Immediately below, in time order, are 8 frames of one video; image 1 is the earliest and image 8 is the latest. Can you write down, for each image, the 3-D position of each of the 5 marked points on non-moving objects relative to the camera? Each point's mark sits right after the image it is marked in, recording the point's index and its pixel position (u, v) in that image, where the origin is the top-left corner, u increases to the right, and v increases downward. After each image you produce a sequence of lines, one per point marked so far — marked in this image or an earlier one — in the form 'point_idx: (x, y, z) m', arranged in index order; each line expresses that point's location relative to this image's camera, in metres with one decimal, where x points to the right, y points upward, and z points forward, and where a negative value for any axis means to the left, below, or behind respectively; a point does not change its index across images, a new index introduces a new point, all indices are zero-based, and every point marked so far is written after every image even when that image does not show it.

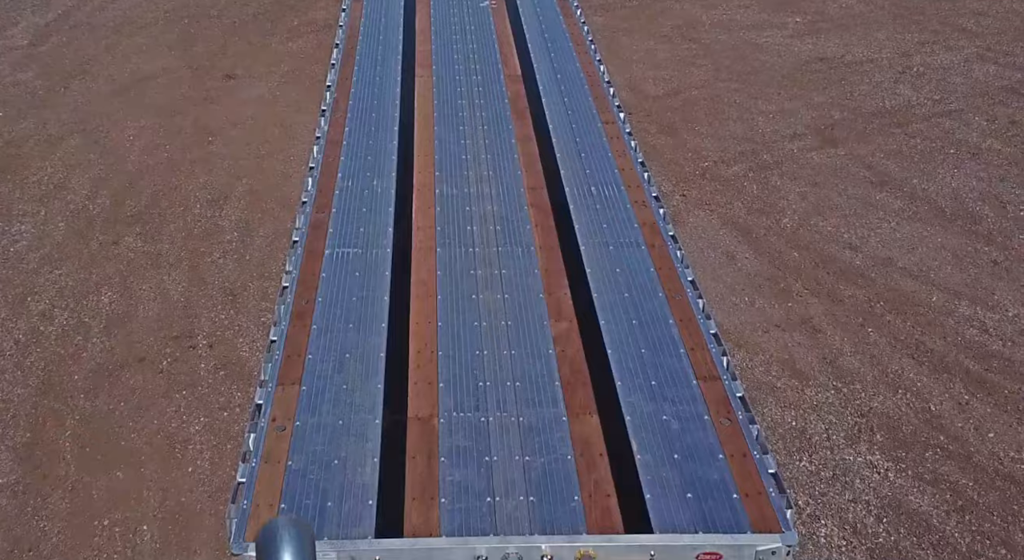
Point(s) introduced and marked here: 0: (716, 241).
0: (+2.4, +0.4, +9.2) m
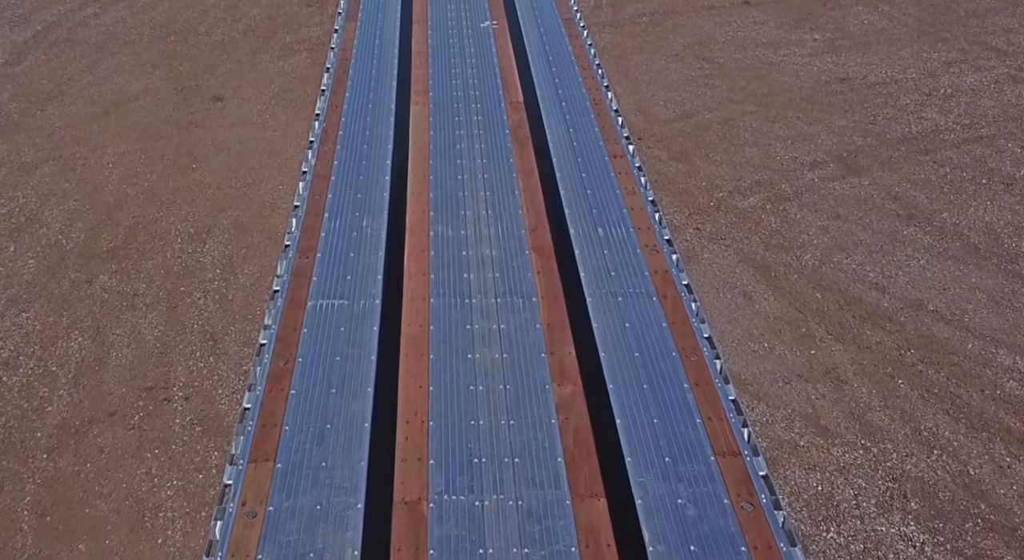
0: (+2.4, 0.0, +8.6) m
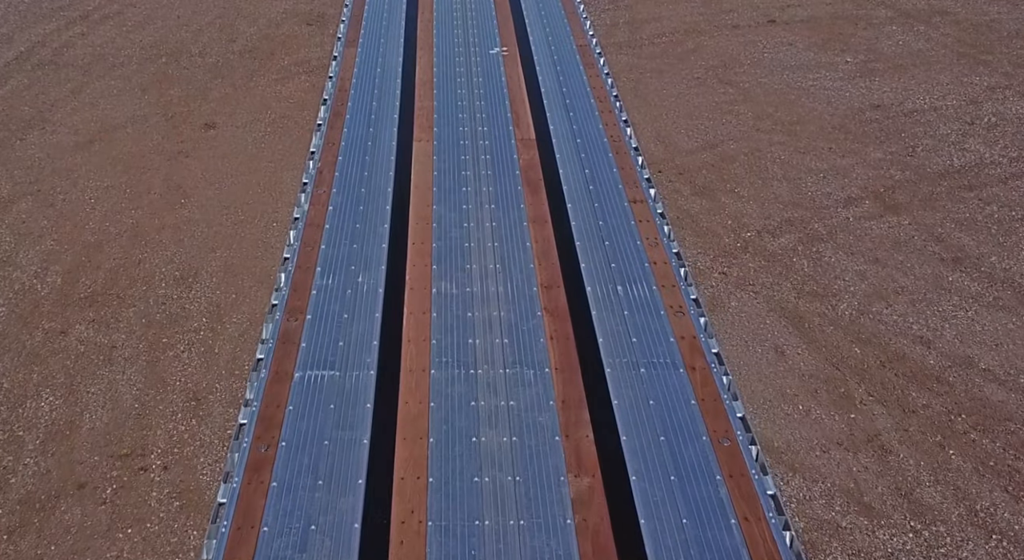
0: (+2.5, -0.5, +7.8) m
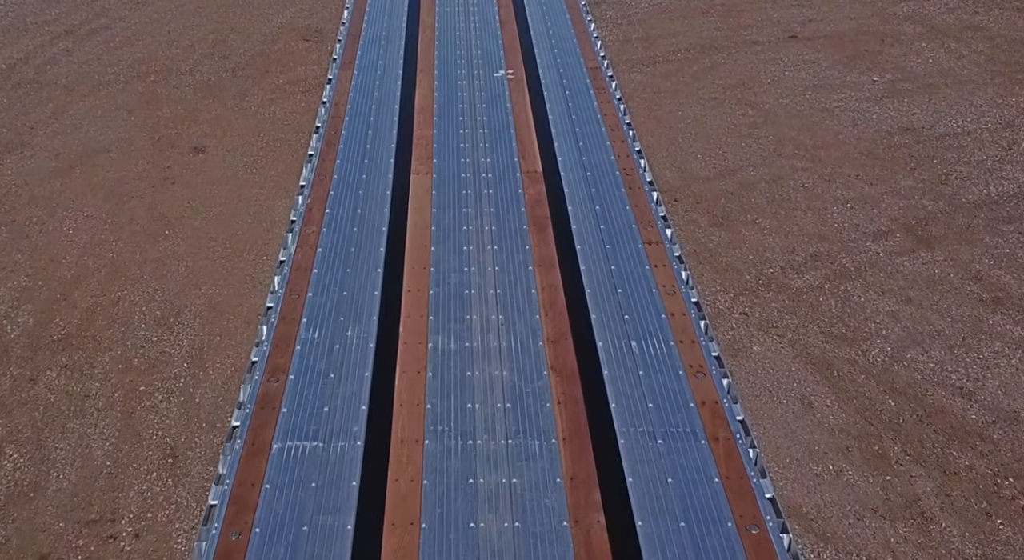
0: (+2.5, -0.9, +7.2) m
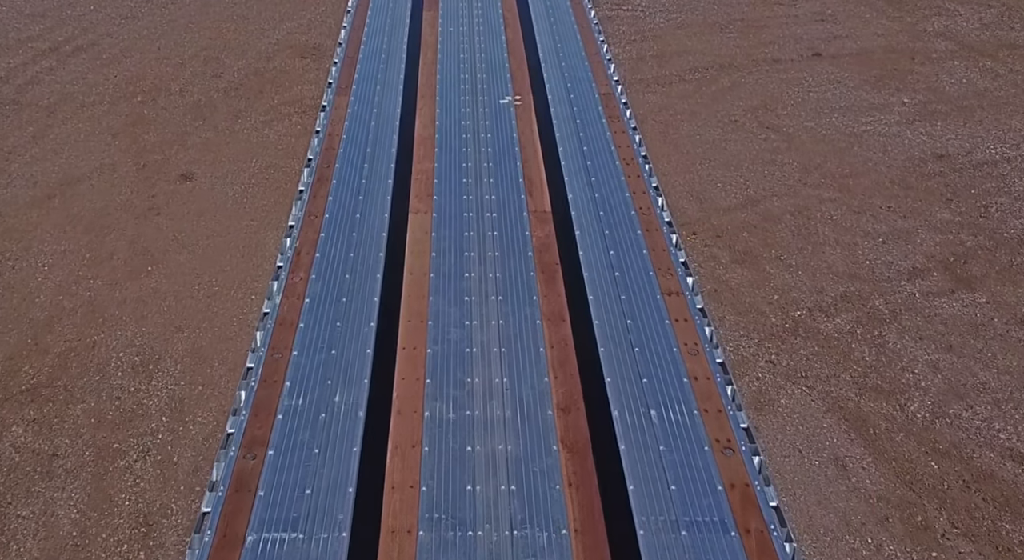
0: (+2.6, -1.4, +6.6) m
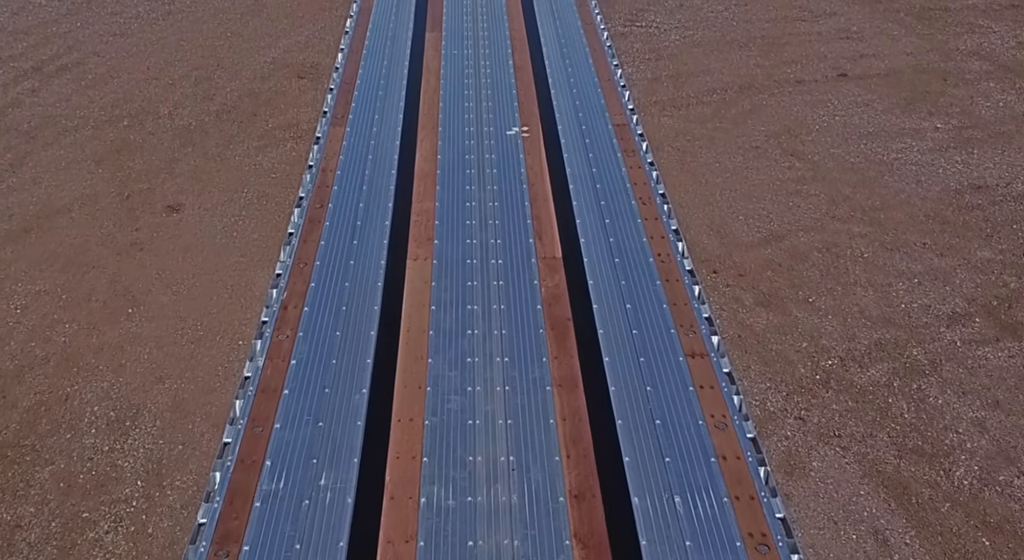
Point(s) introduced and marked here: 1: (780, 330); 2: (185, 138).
0: (+2.7, -1.8, +6.0) m
1: (+2.5, -0.5, +7.3) m
2: (-3.8, +1.7, +9.2) m
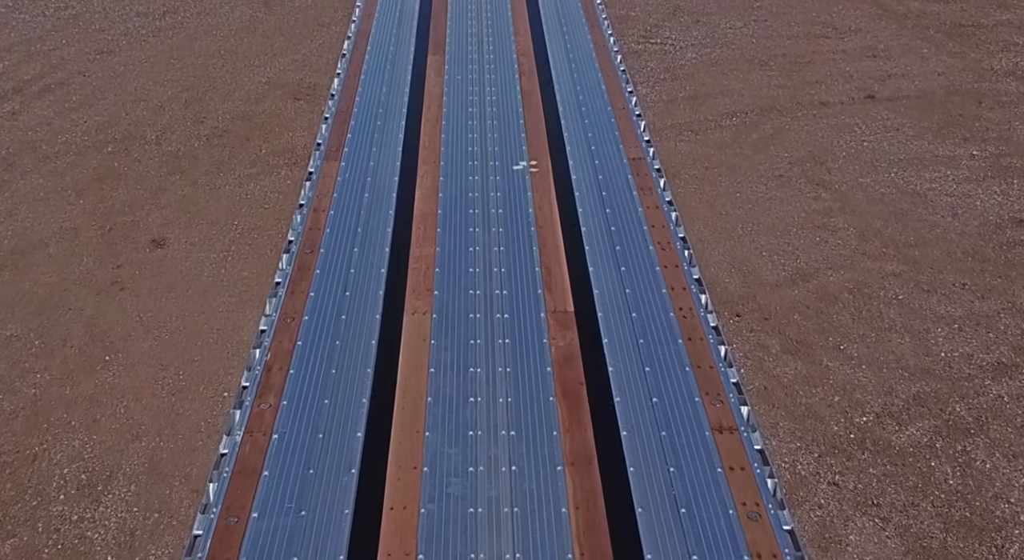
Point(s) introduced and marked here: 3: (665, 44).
0: (+2.7, -2.2, +5.4) m
1: (+2.6, -0.9, +6.7) m
2: (-3.8, +1.3, +8.7) m
3: (+2.0, +3.2, +10.5) m
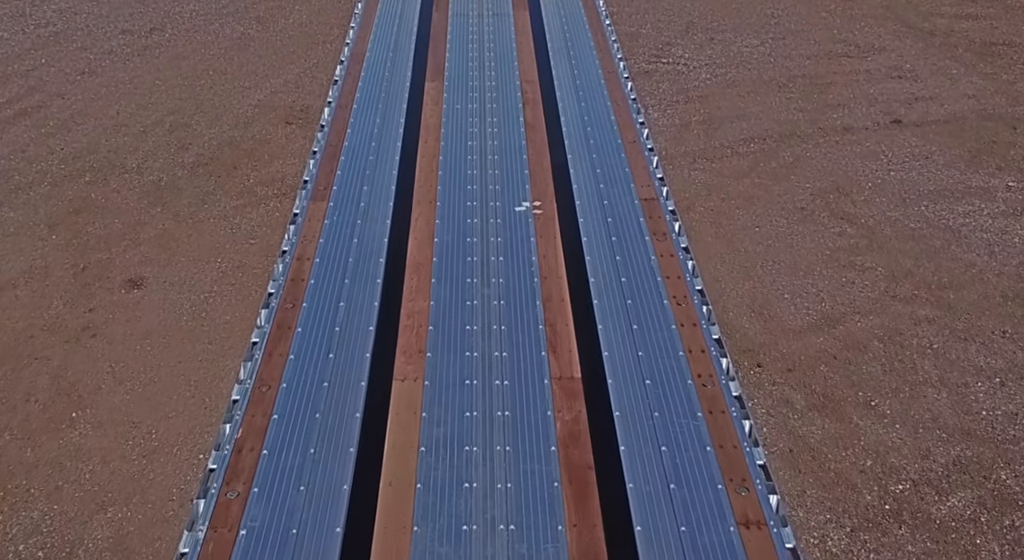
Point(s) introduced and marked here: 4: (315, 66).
0: (+2.7, -2.6, +4.9) m
1: (+2.6, -1.3, +6.2) m
2: (-3.7, +0.9, +8.2) m
3: (+2.1, +2.7, +10.0) m
4: (-2.5, +2.7, +10.0) m
